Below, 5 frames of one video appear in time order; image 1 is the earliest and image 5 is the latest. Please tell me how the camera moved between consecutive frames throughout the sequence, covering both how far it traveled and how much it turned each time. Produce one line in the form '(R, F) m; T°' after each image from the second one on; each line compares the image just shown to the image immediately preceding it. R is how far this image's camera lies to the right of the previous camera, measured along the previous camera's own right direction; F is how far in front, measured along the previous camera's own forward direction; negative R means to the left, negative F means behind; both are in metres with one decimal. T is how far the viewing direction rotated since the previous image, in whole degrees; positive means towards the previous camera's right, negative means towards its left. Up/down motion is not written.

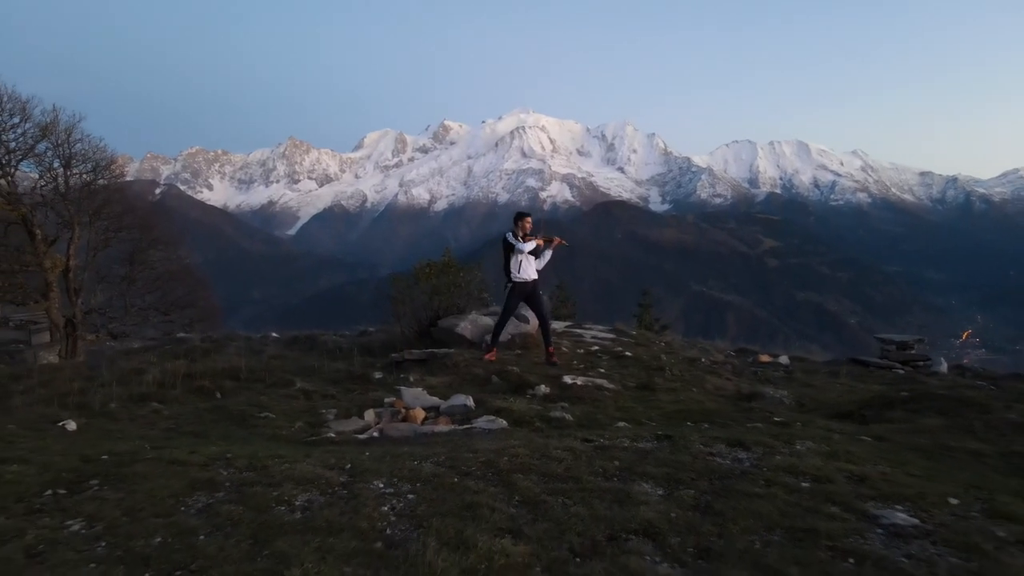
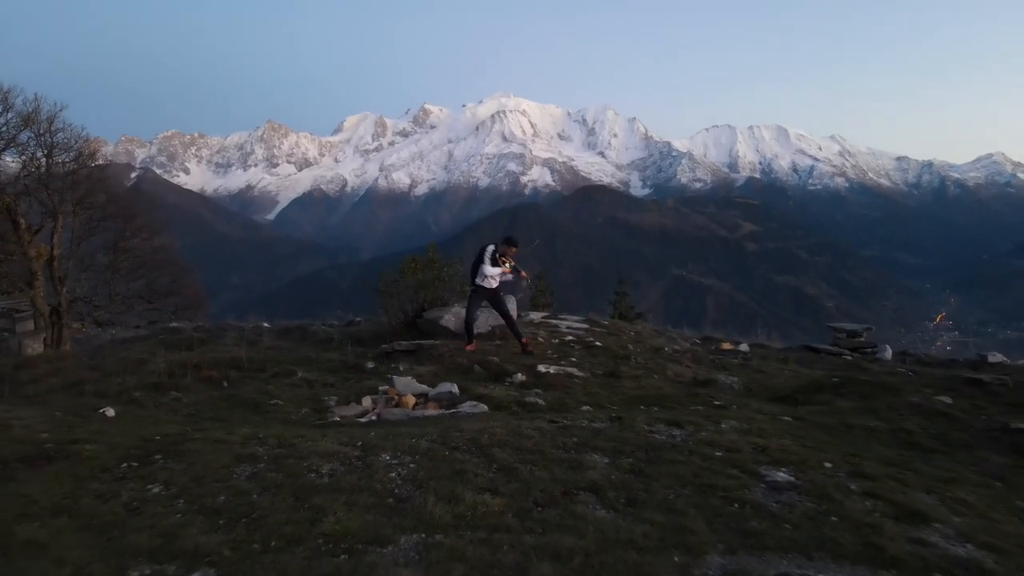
(0.0, -0.9) m; +1°
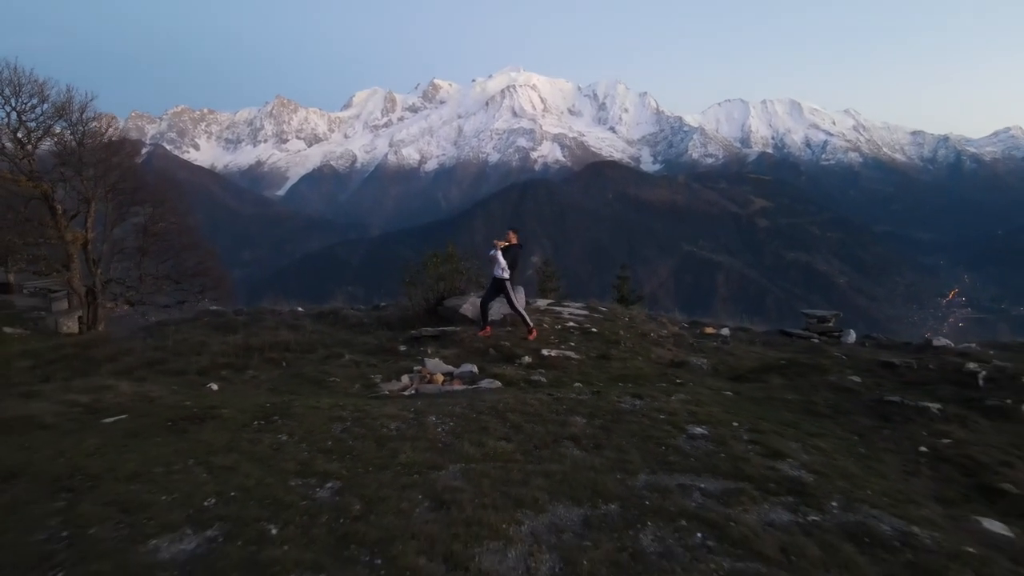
(0.0, -1.9) m; -1°
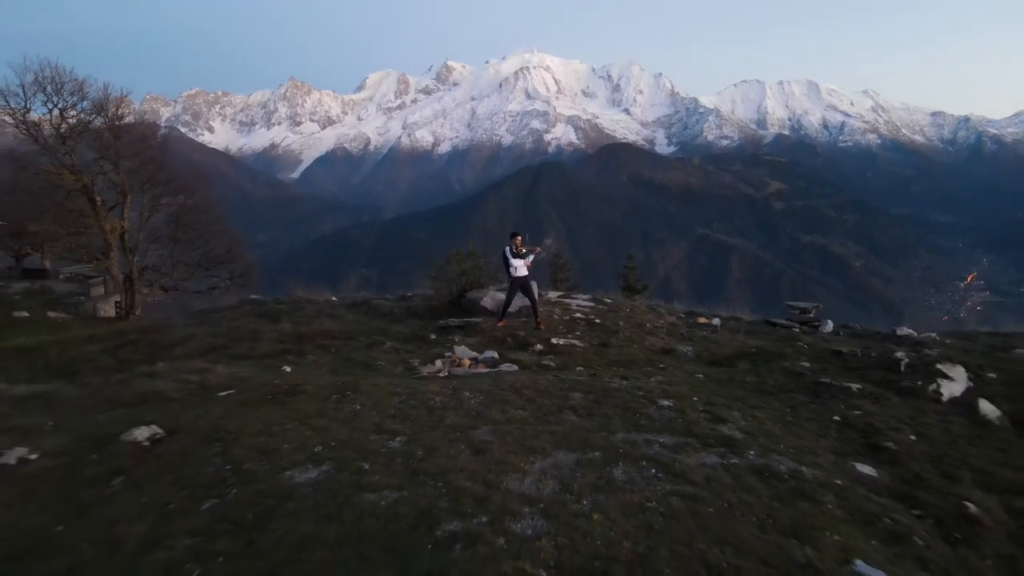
(0.0, -1.9) m; -1°
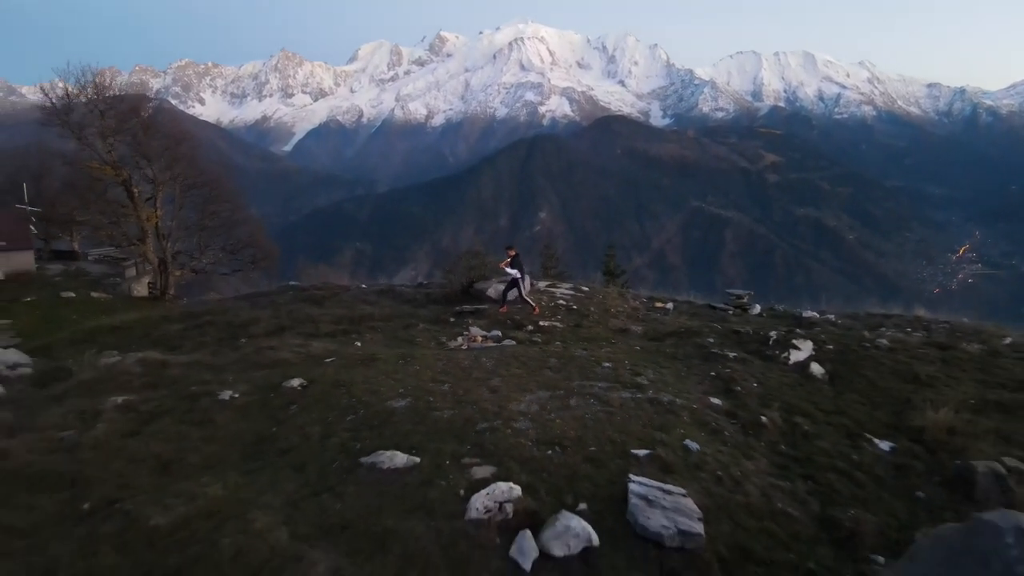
(-0.1, -4.7) m; 0°
